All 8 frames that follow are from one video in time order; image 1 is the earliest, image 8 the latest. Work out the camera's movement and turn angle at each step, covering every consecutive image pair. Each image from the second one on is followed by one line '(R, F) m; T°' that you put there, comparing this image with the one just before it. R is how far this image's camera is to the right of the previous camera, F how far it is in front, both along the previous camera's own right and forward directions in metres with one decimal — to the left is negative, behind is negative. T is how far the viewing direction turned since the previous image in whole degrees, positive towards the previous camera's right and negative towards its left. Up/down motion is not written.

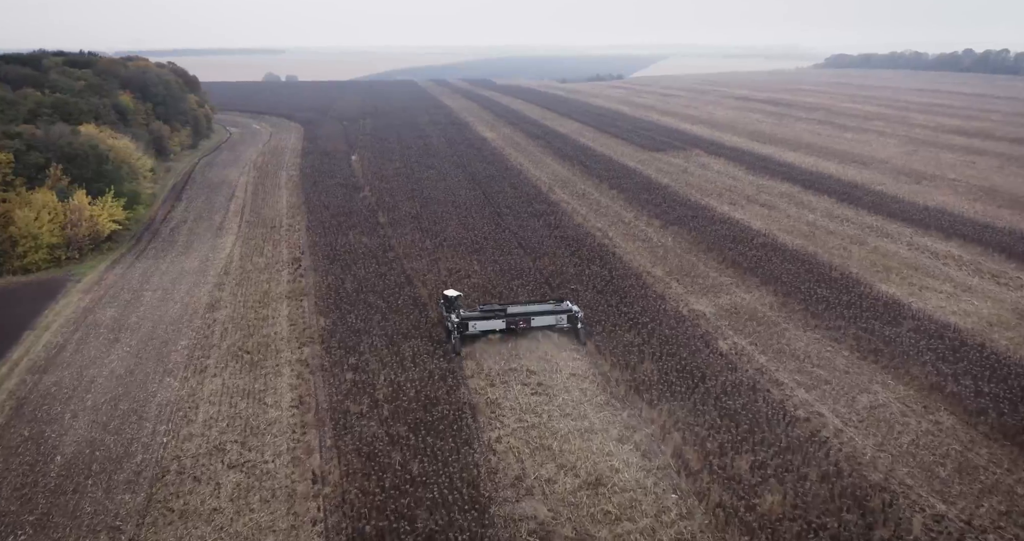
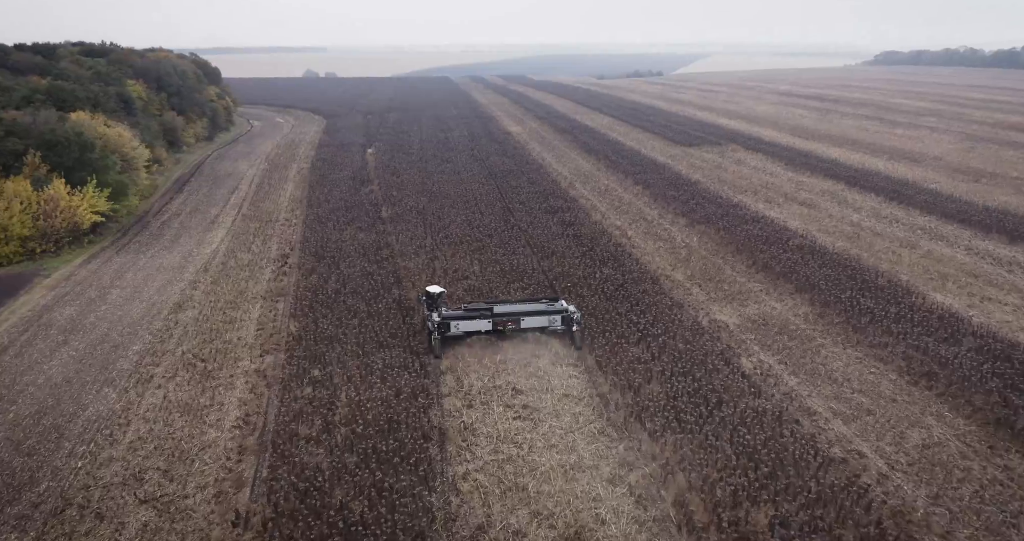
(+1.0, +2.1) m; -3°
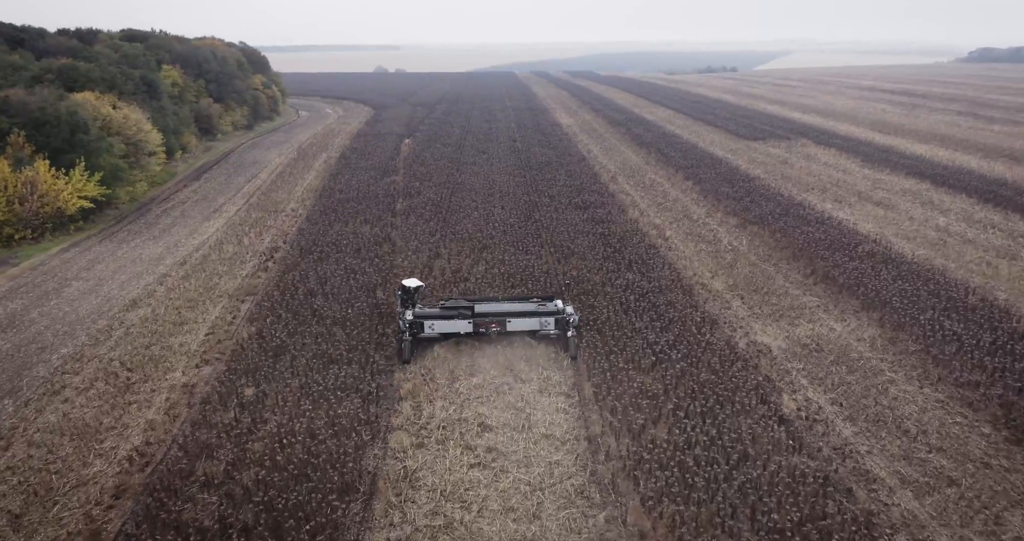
(+1.4, +2.8) m; -5°
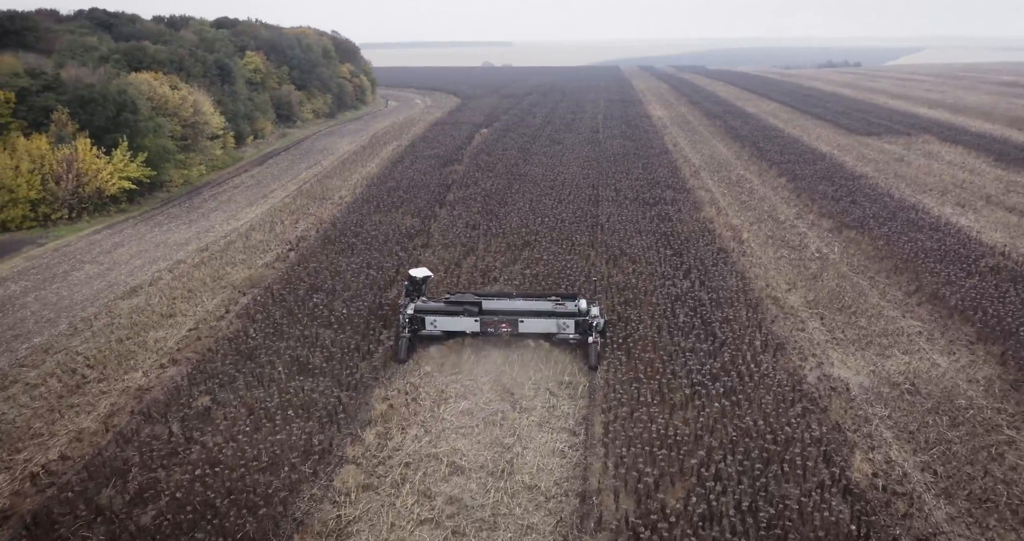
(+1.4, +2.2) m; -8°
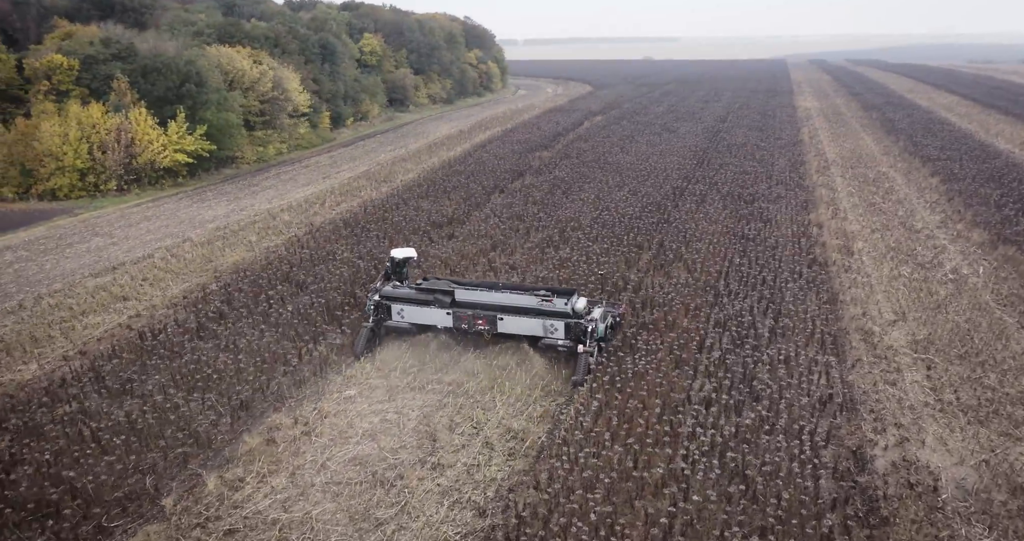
(+2.3, +2.9) m; -12°
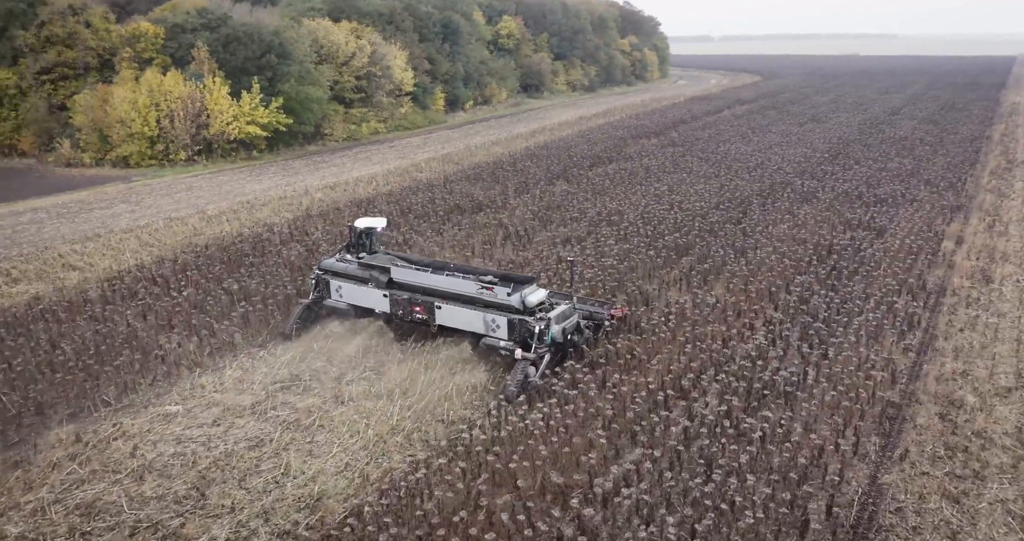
(+2.7, +2.8) m; -14°
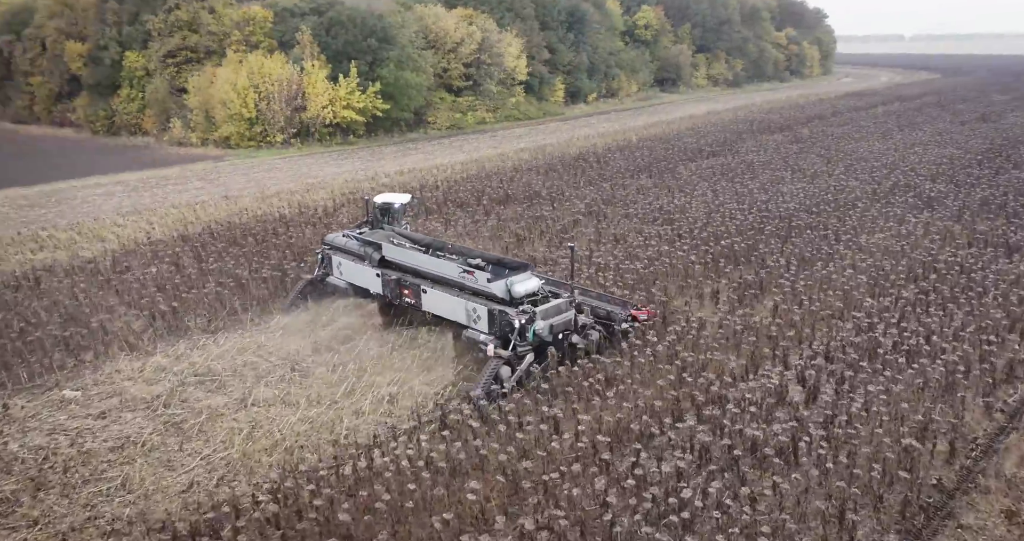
(+1.8, +1.5) m; -12°
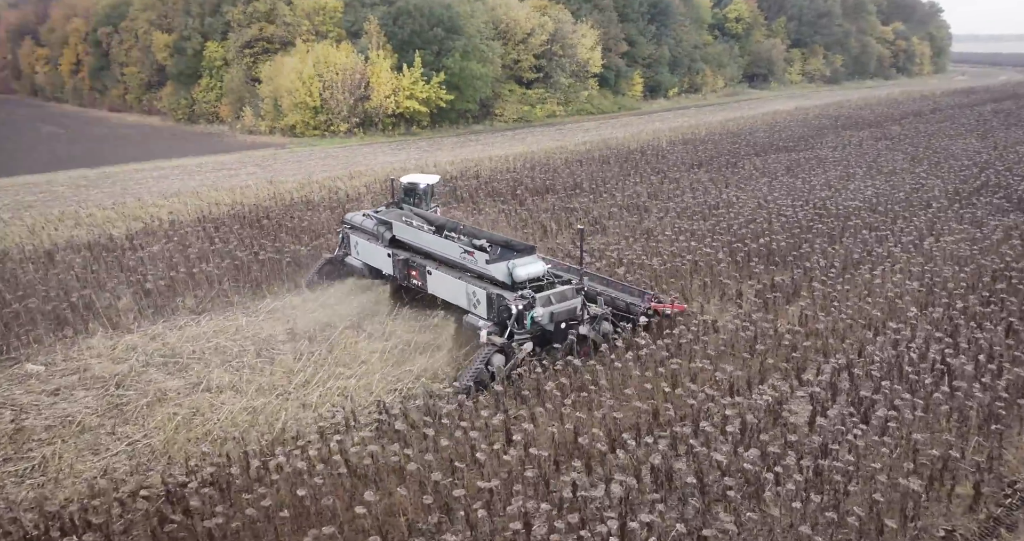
(+1.0, +0.7) m; -7°
